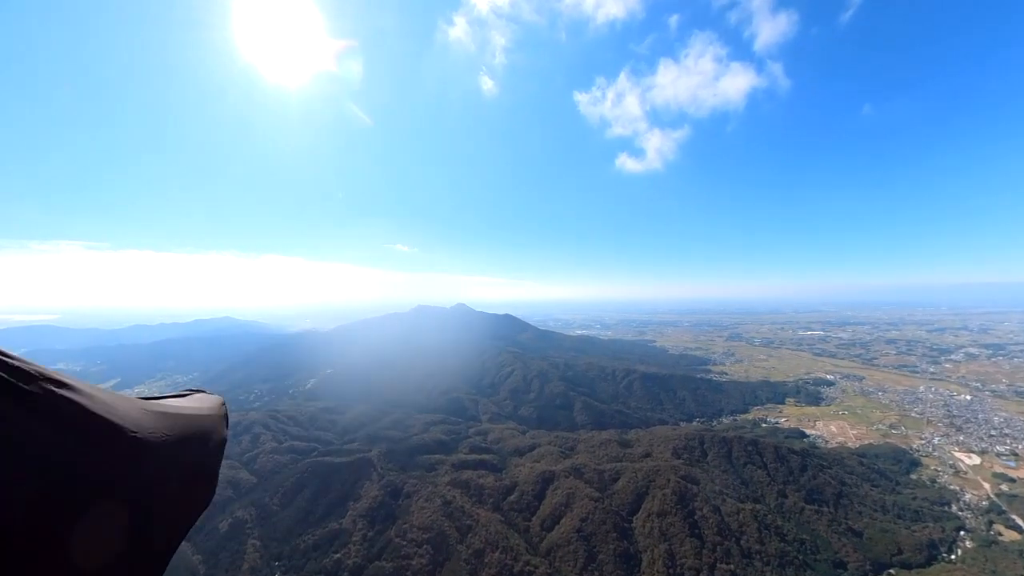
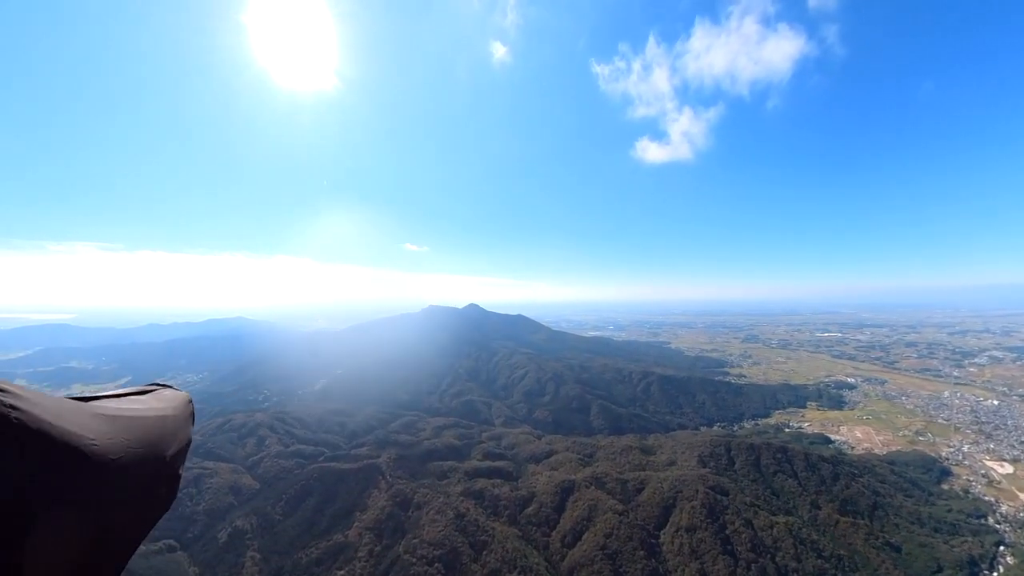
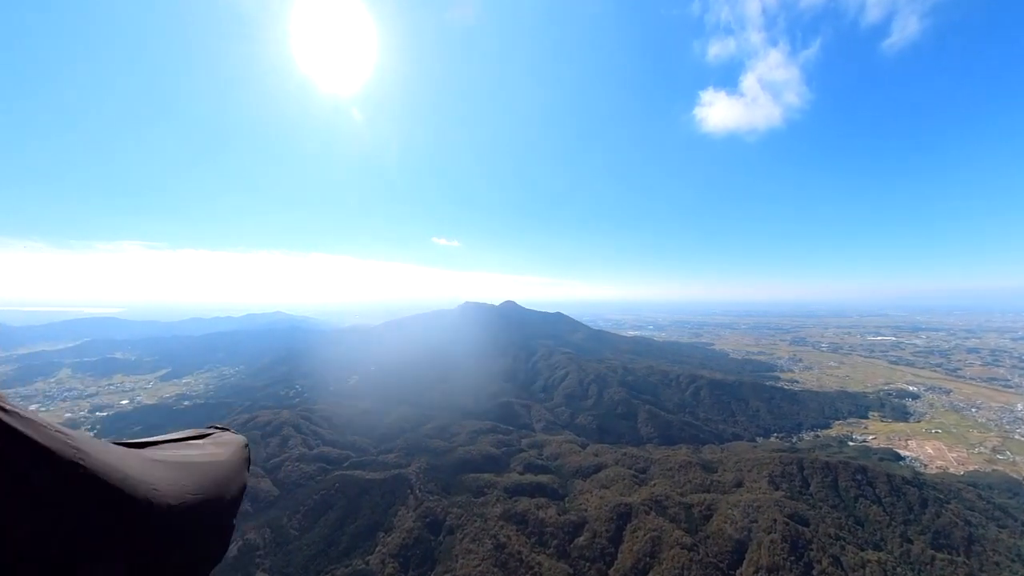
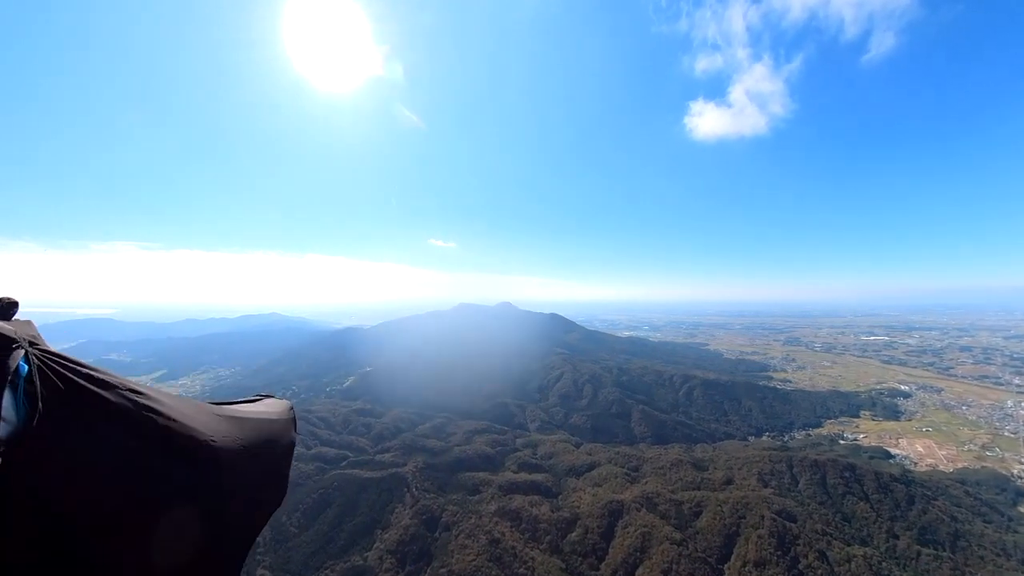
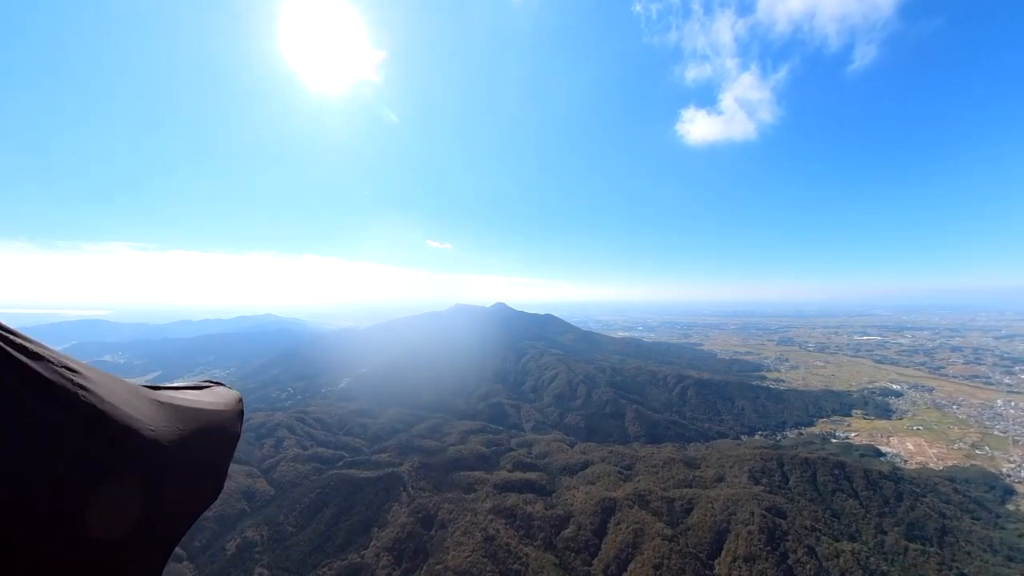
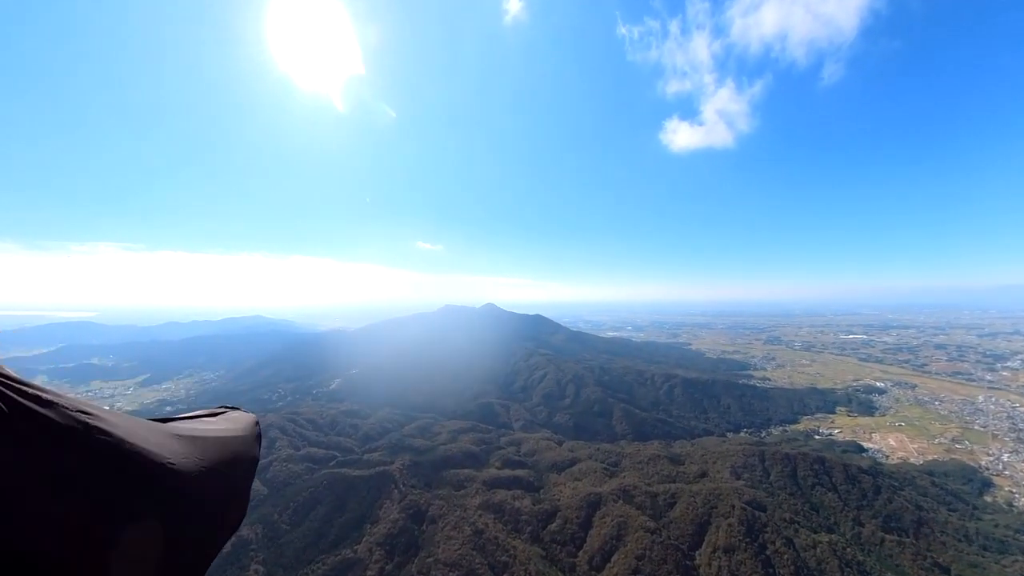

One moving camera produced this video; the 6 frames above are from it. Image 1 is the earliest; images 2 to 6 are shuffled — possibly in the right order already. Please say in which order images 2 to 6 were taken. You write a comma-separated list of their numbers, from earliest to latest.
2, 6, 5, 4, 3
